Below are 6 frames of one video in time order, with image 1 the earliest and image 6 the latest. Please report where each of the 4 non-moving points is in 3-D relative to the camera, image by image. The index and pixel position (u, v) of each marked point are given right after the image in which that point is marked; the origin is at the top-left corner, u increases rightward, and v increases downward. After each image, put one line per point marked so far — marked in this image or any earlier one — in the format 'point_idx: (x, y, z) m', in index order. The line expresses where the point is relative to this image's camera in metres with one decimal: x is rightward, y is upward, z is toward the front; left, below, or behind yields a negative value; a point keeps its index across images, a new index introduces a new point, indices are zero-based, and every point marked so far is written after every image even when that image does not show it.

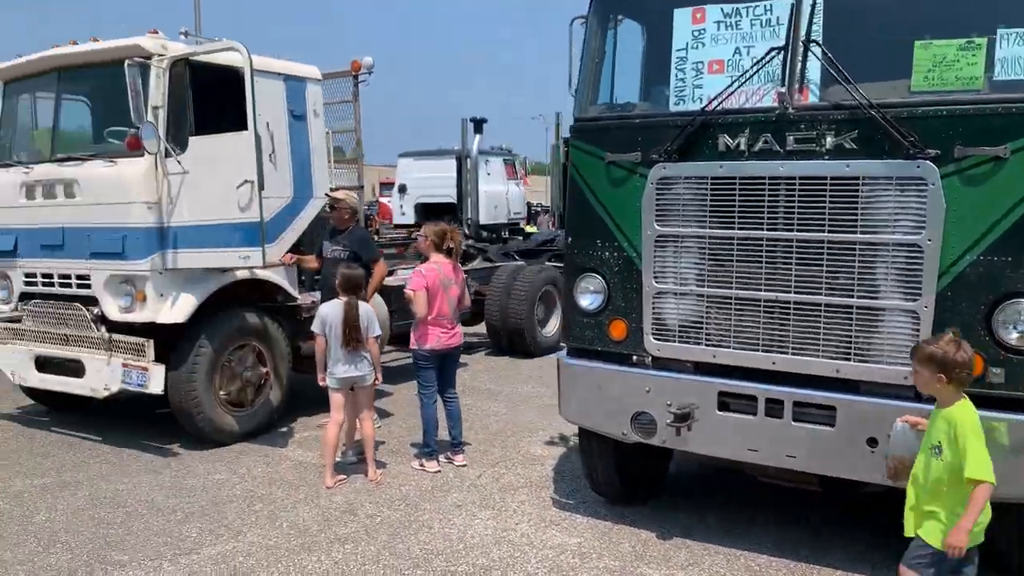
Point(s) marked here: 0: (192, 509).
0: (-1.9, -1.3, +5.2) m
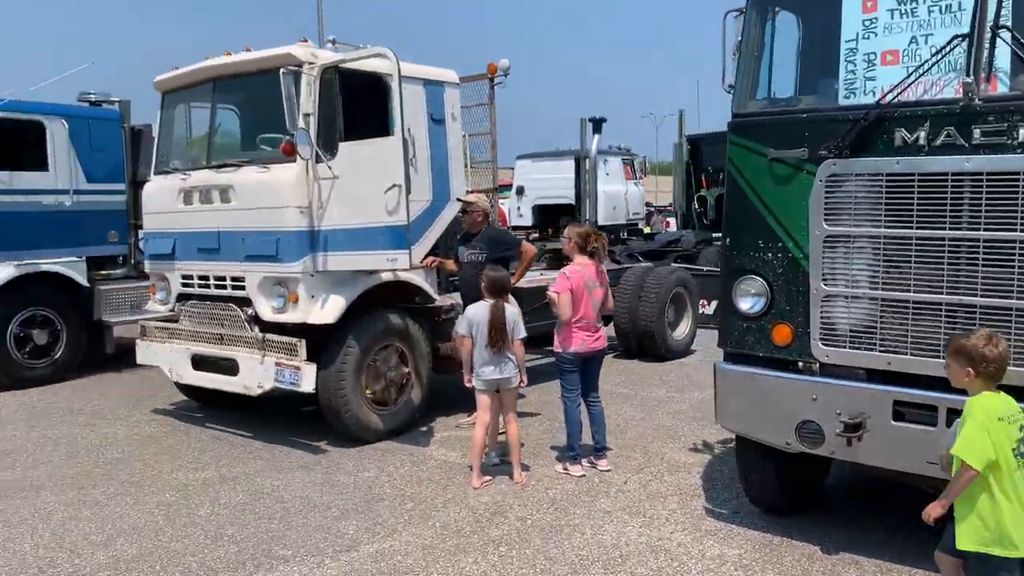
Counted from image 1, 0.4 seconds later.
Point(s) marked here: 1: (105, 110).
0: (-1.0, -1.3, +5.3) m
1: (-4.6, +2.0, +9.9) m
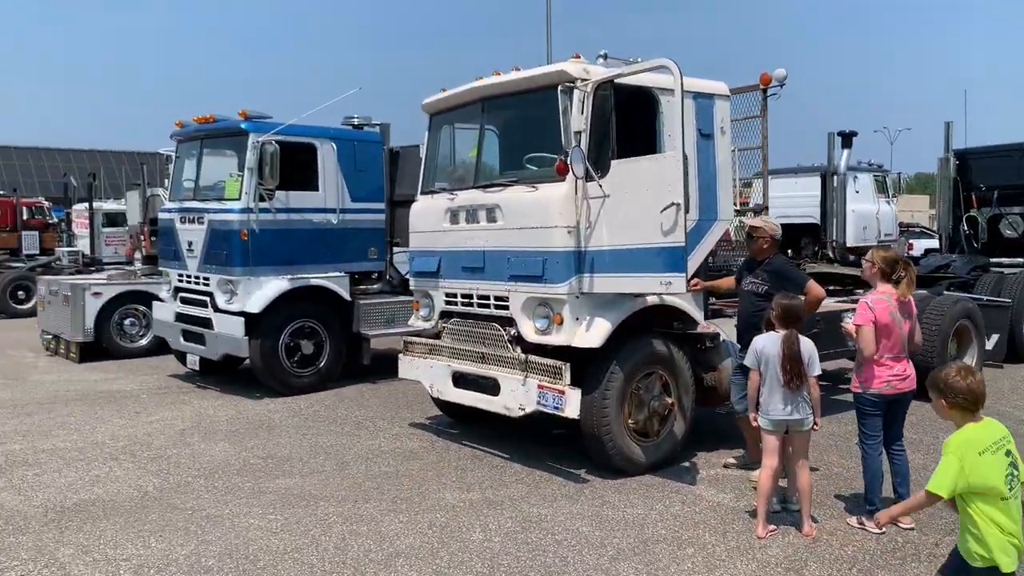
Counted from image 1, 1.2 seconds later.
0: (+0.6, -1.4, +5.0) m
1: (-1.7, +1.8, +10.4) m
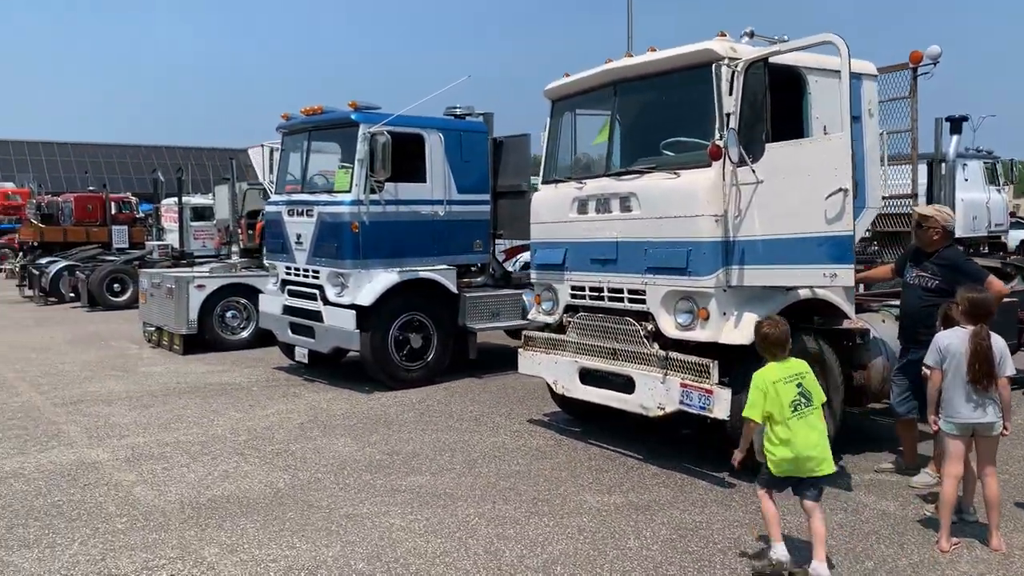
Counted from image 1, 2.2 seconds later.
0: (+1.5, -1.4, +4.6) m
1: (-0.5, +1.9, +10.2) m
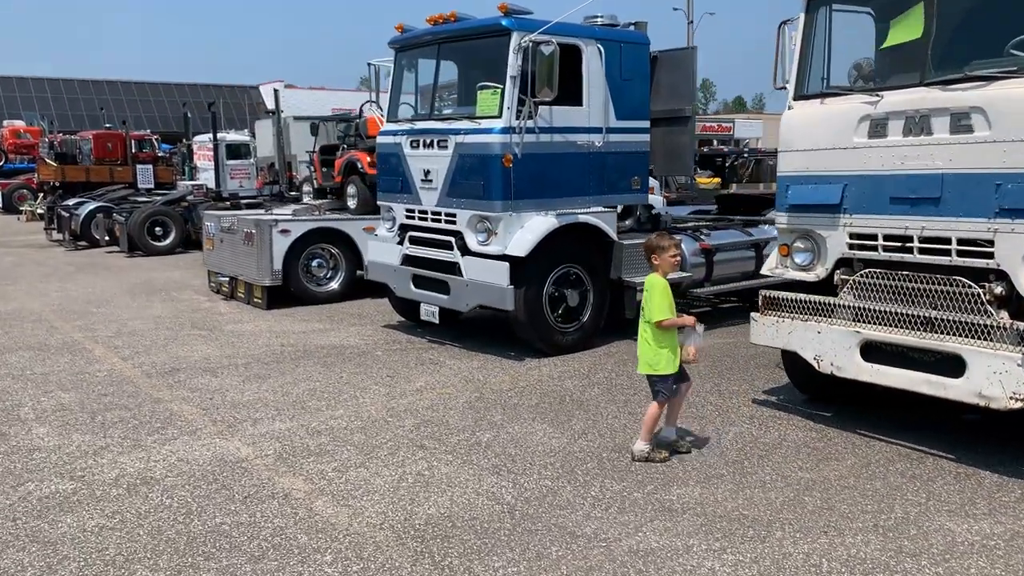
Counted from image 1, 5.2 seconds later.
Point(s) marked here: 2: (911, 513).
0: (+3.0, -1.2, +3.1) m
1: (+1.1, +2.4, +8.5) m
2: (+1.9, -1.1, +4.3) m
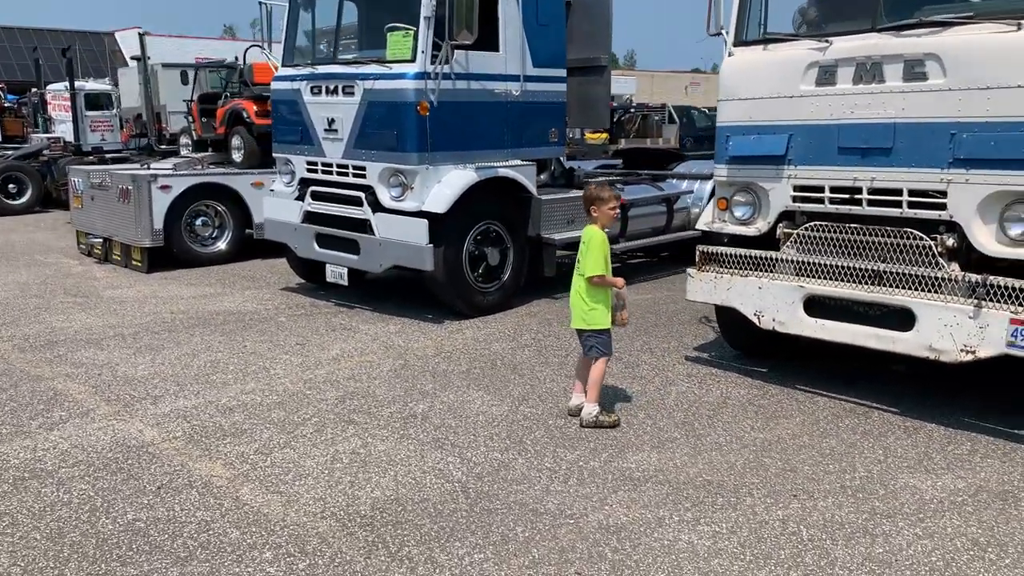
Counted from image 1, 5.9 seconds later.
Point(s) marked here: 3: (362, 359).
0: (+3.0, -1.0, +3.2) m
1: (+0.3, +2.8, +8.1) m
2: (+1.7, -0.9, +4.2) m
3: (-1.1, -0.5, +6.2) m
